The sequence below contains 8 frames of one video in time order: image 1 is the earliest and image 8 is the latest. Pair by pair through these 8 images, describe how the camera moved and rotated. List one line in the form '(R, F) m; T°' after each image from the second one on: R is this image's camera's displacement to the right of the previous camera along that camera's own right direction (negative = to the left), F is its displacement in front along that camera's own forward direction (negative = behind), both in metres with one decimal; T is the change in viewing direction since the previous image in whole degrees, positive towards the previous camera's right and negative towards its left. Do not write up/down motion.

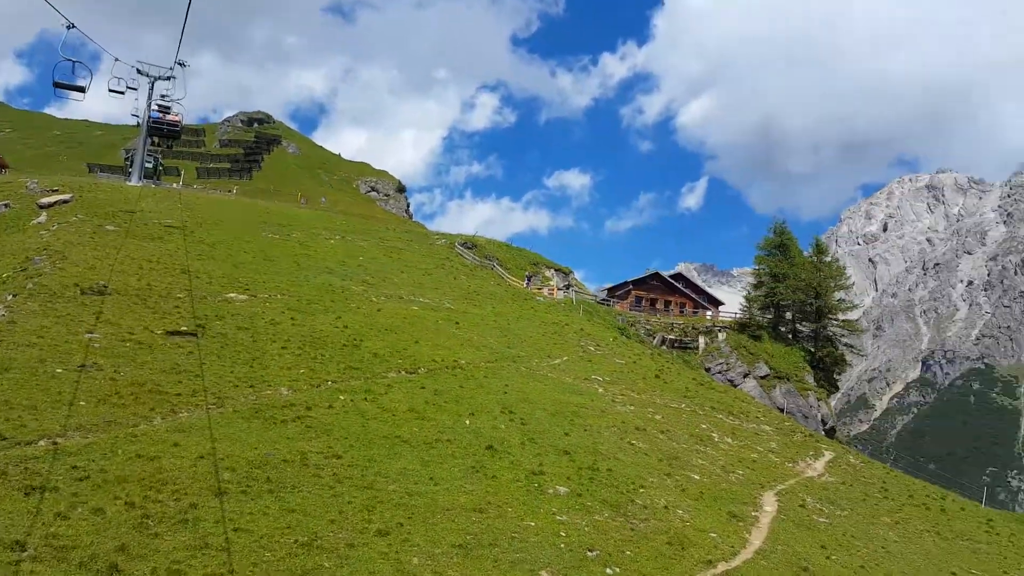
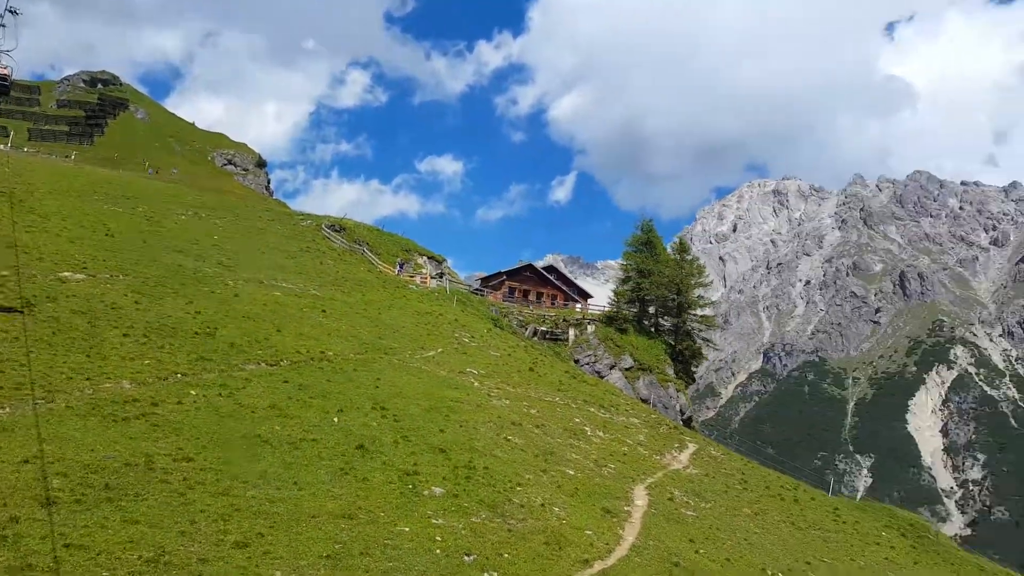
(-0.2, +0.7) m; +10°
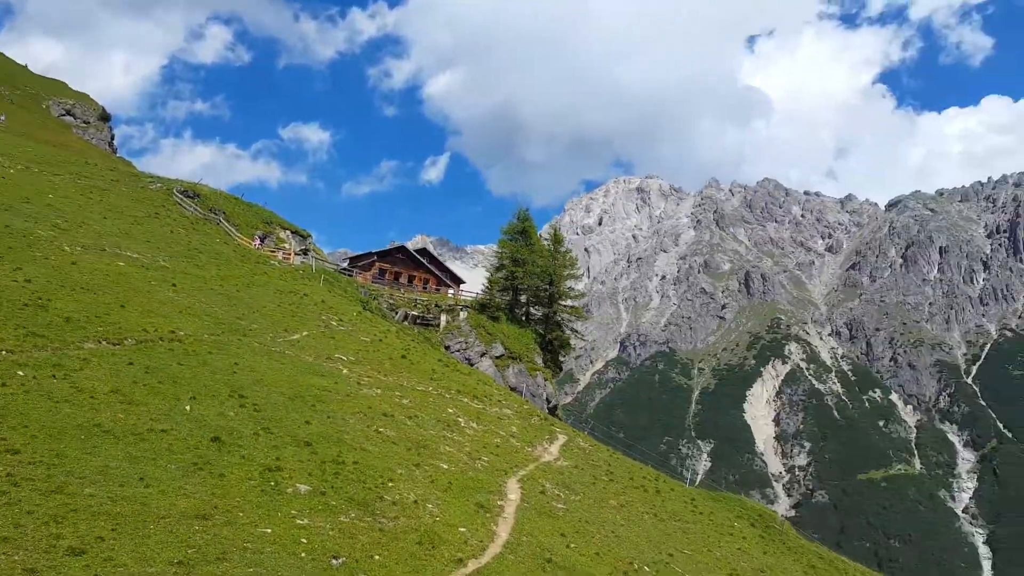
(-0.3, +0.6) m; +10°
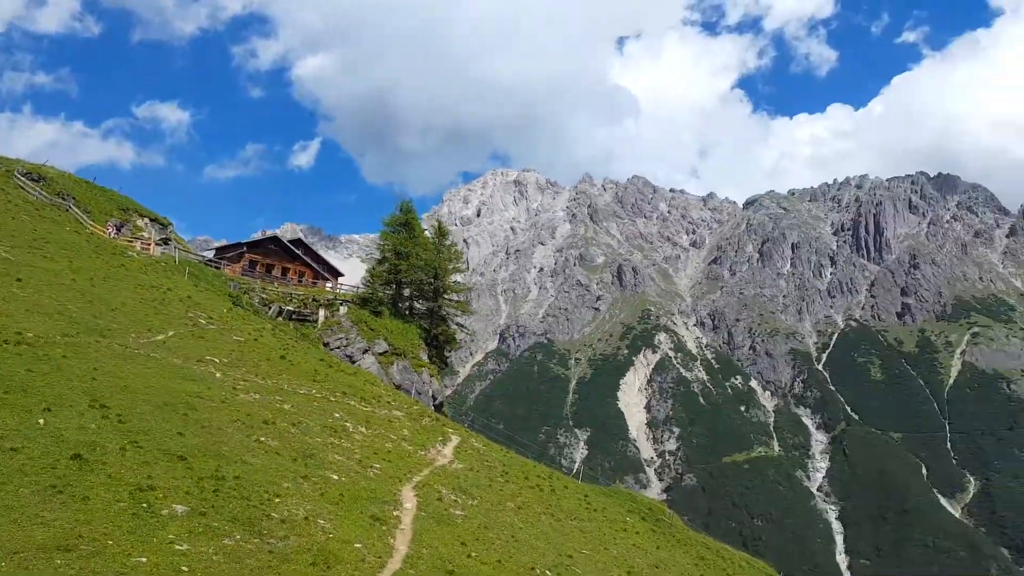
(-0.4, +0.7) m; +9°
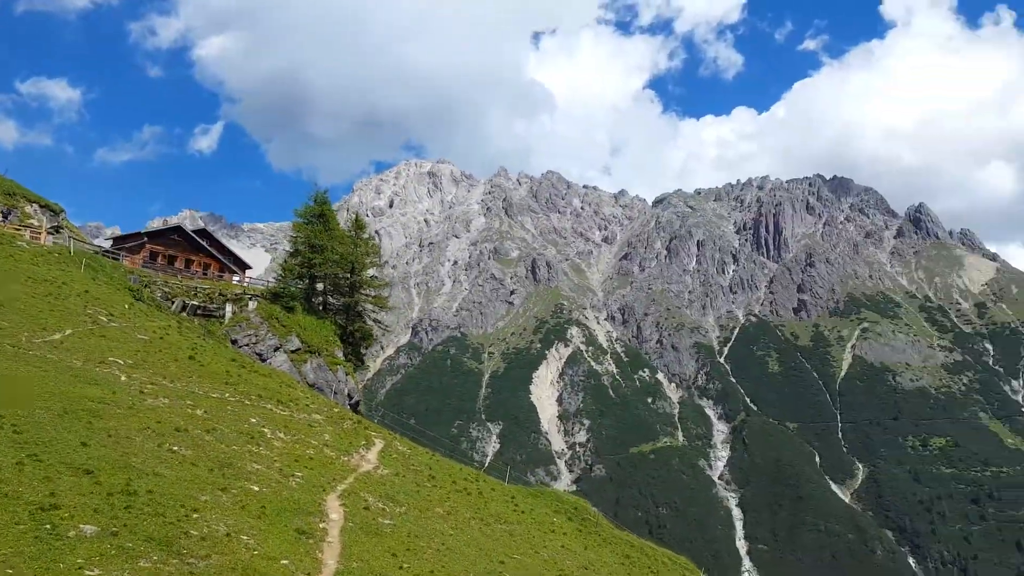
(-0.5, +0.4) m; +7°
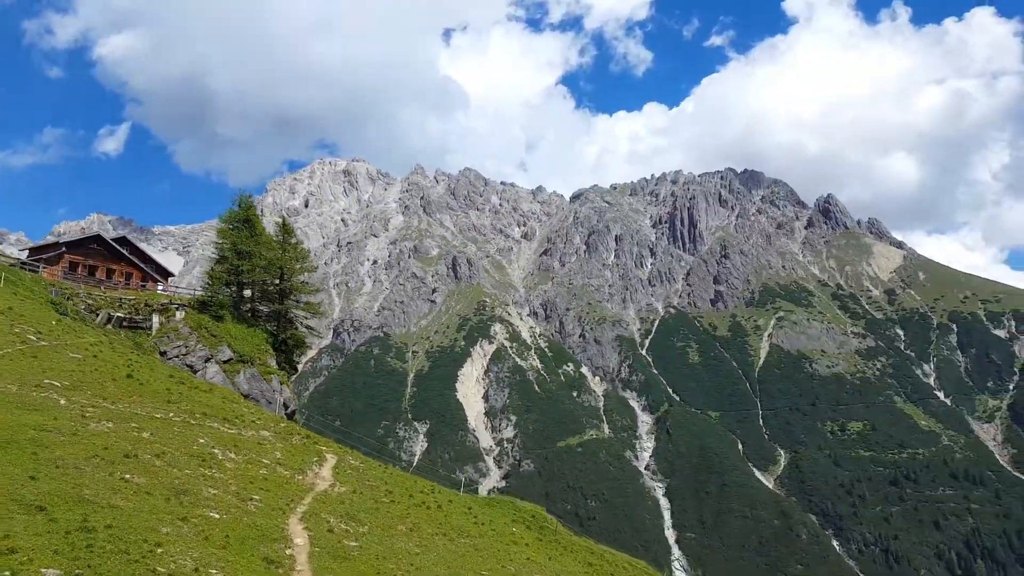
(-0.9, -0.2) m; +6°
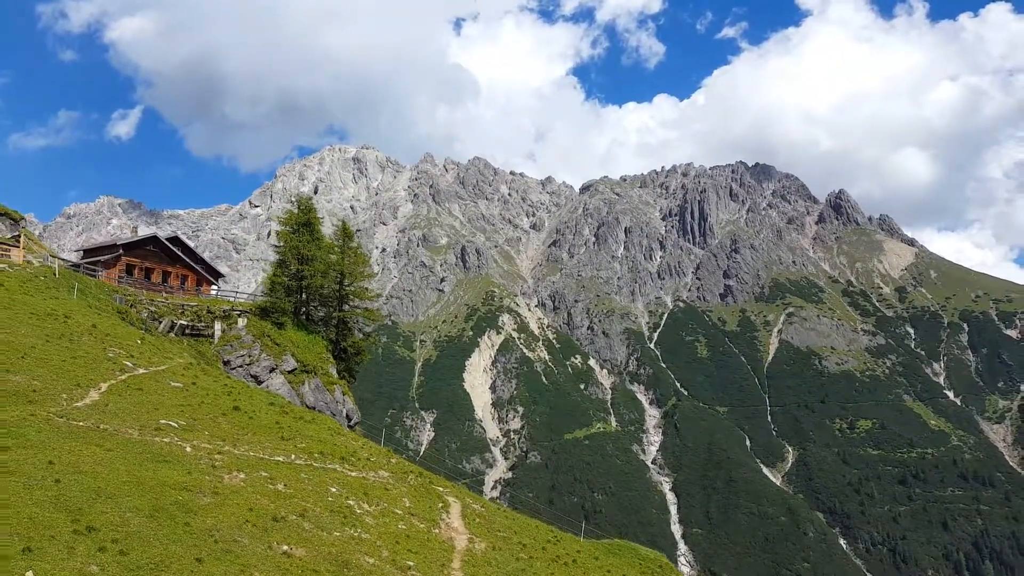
(-4.0, +2.0) m; 0°
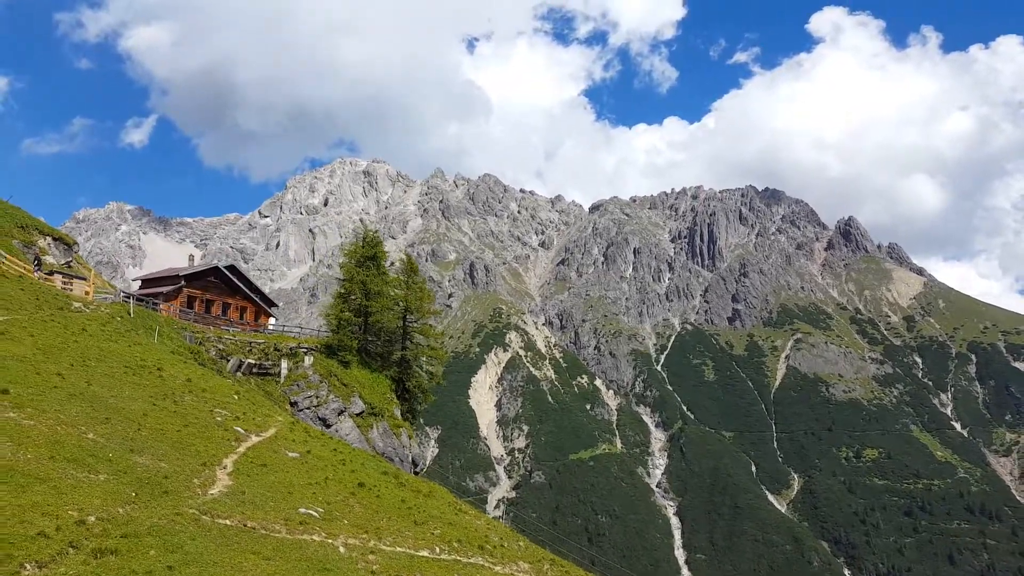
(-4.1, +2.0) m; 0°
